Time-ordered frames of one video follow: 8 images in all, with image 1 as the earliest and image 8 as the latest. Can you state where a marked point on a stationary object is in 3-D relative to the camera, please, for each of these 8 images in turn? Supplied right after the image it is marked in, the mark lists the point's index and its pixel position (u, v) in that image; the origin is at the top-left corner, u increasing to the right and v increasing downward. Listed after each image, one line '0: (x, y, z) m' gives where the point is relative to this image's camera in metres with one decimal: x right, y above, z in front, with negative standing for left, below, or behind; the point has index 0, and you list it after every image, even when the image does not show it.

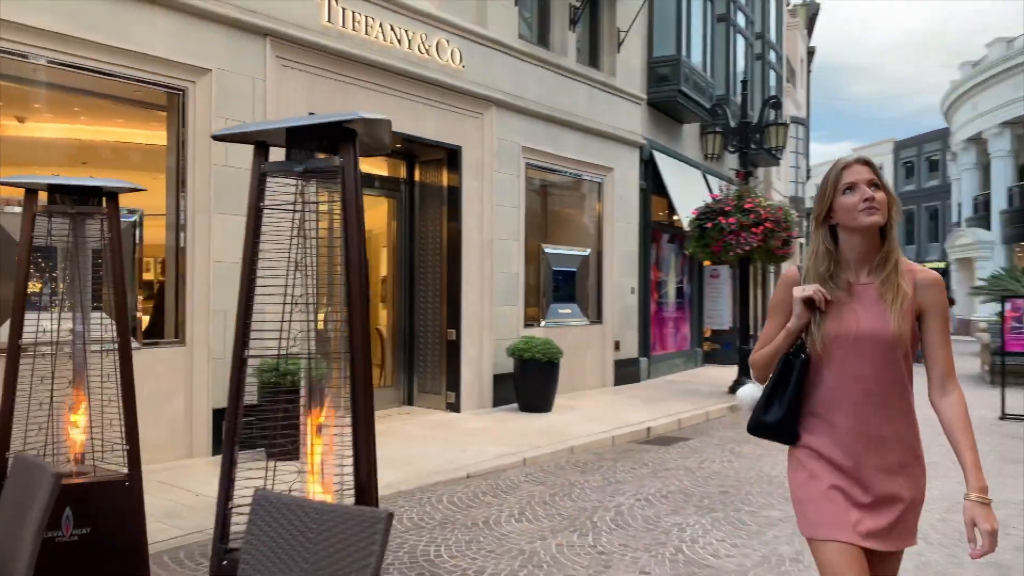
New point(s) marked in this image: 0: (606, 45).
0: (+1.6, +4.1, +13.6) m
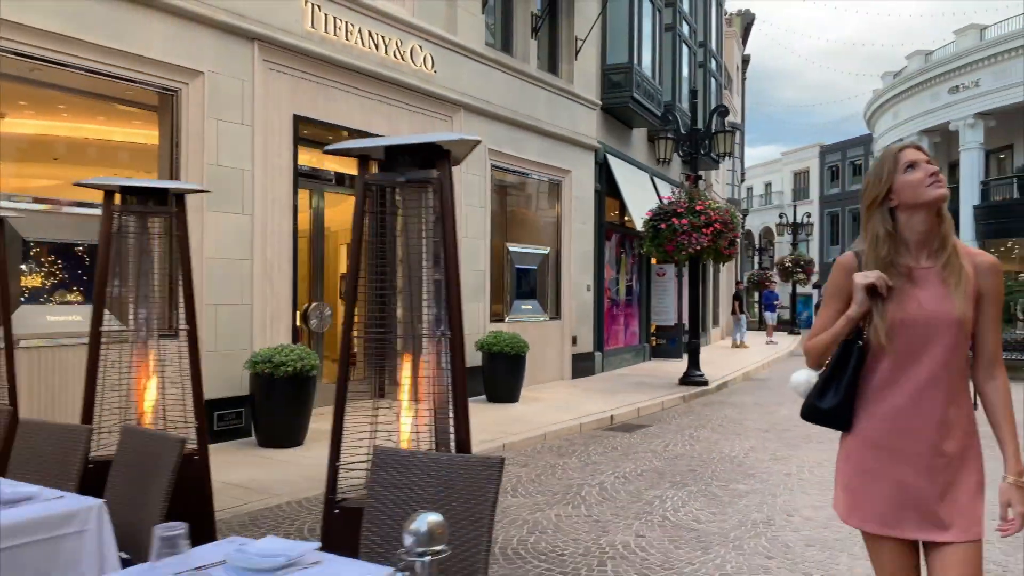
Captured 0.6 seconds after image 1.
0: (+0.9, +4.2, +14.2) m
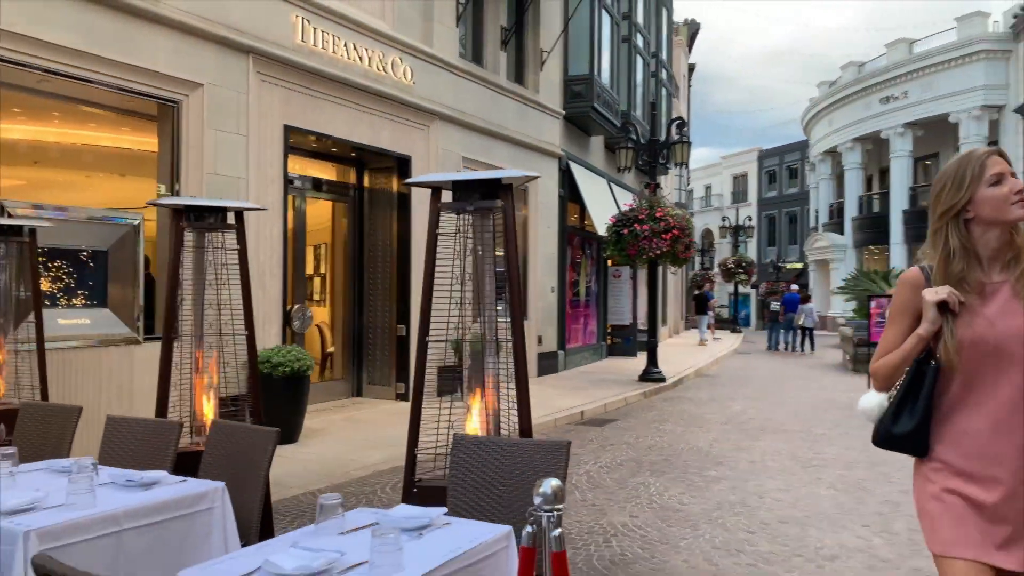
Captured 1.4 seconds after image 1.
0: (+0.3, +4.1, +14.8) m
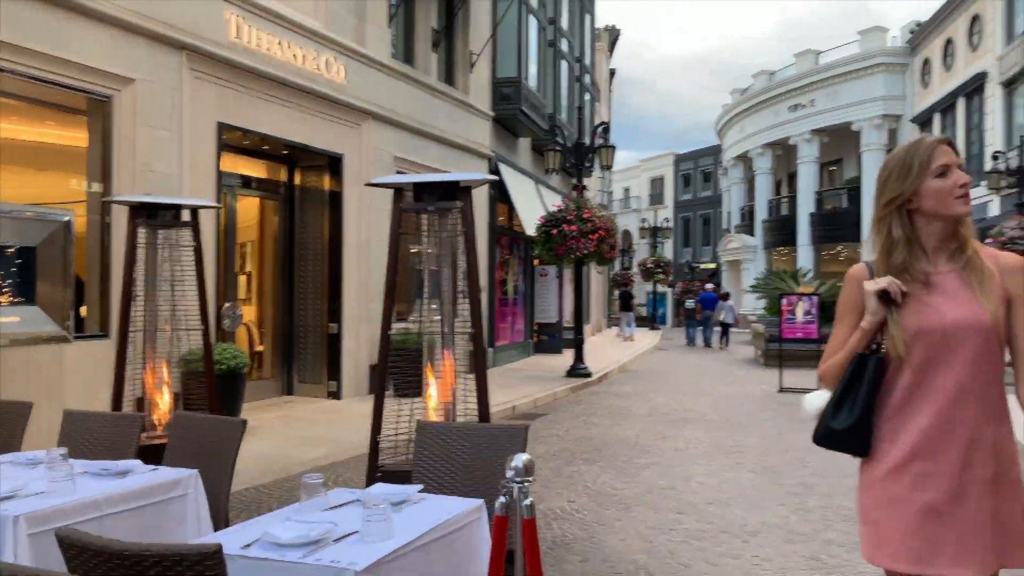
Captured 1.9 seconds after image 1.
0: (-1.0, +4.2, +15.0) m
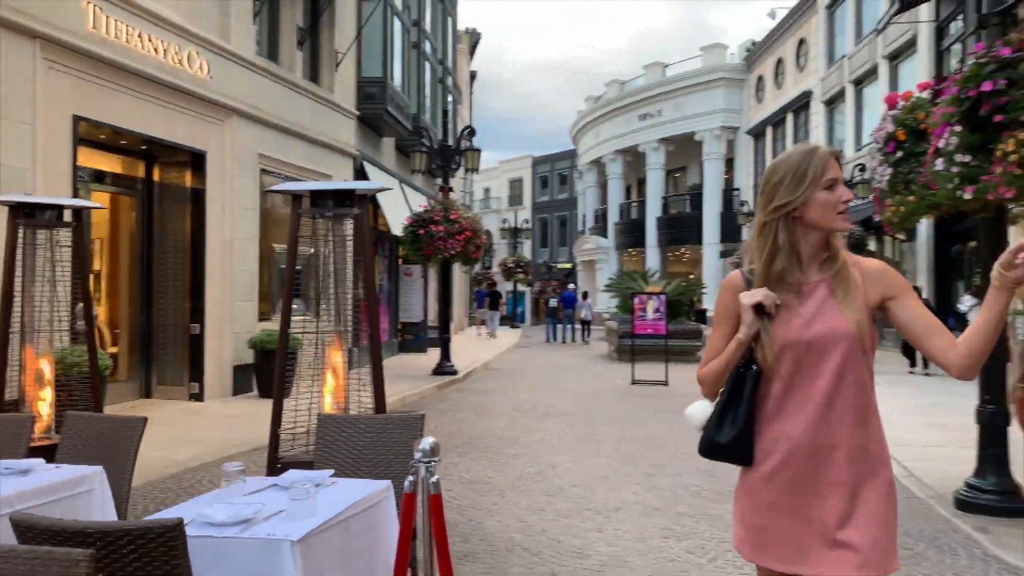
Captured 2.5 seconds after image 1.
0: (-3.5, +4.2, +15.0) m
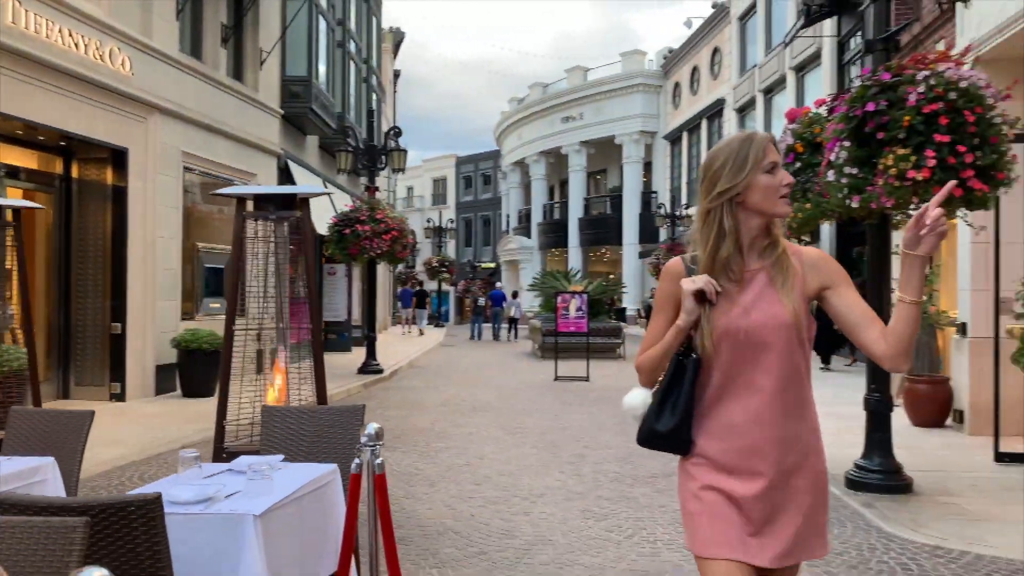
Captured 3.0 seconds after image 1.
0: (-4.9, +4.2, +14.9) m
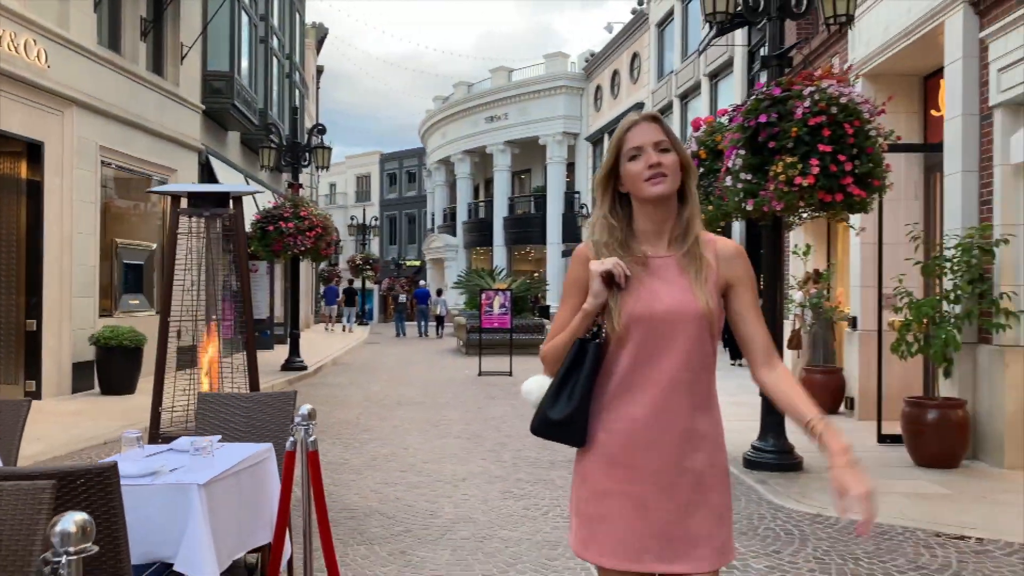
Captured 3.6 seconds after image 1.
0: (-6.3, +4.3, +14.8) m
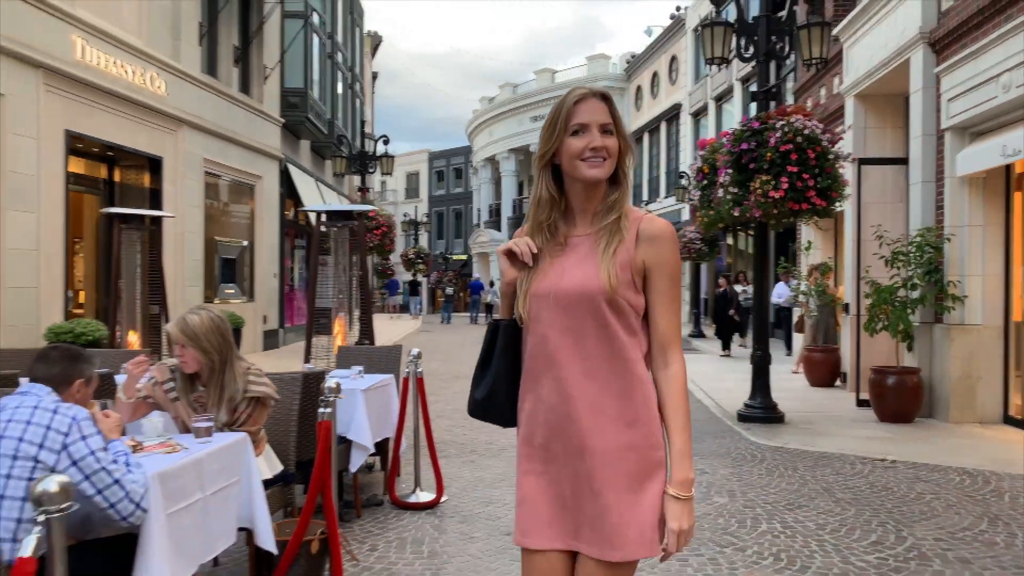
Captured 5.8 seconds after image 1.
0: (-5.4, +4.4, +17.0) m
